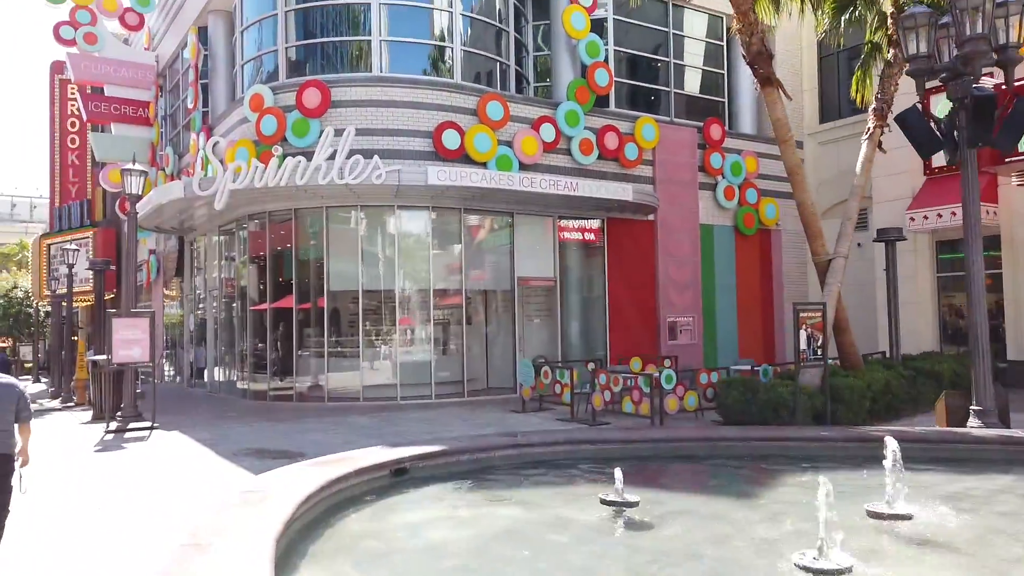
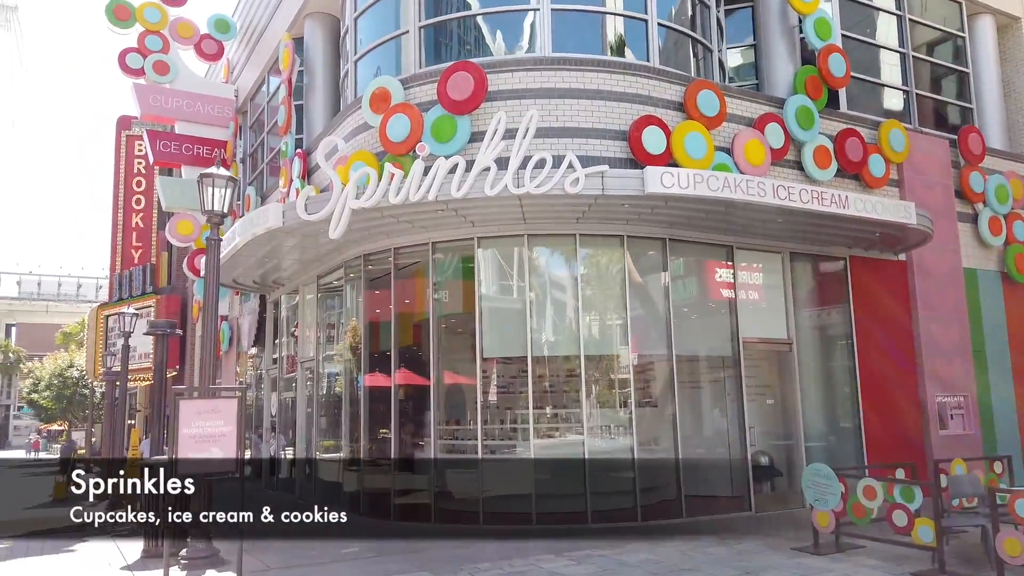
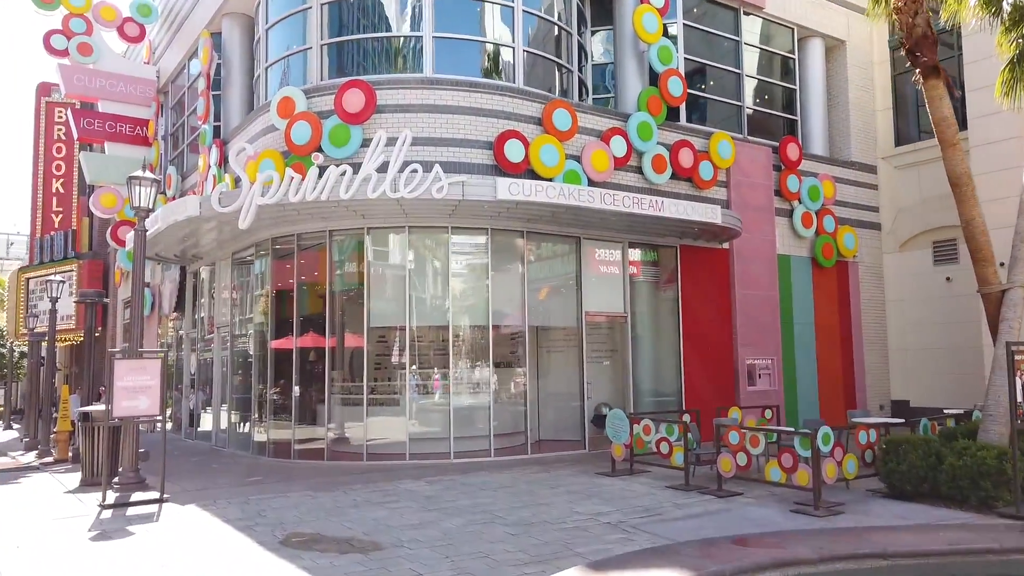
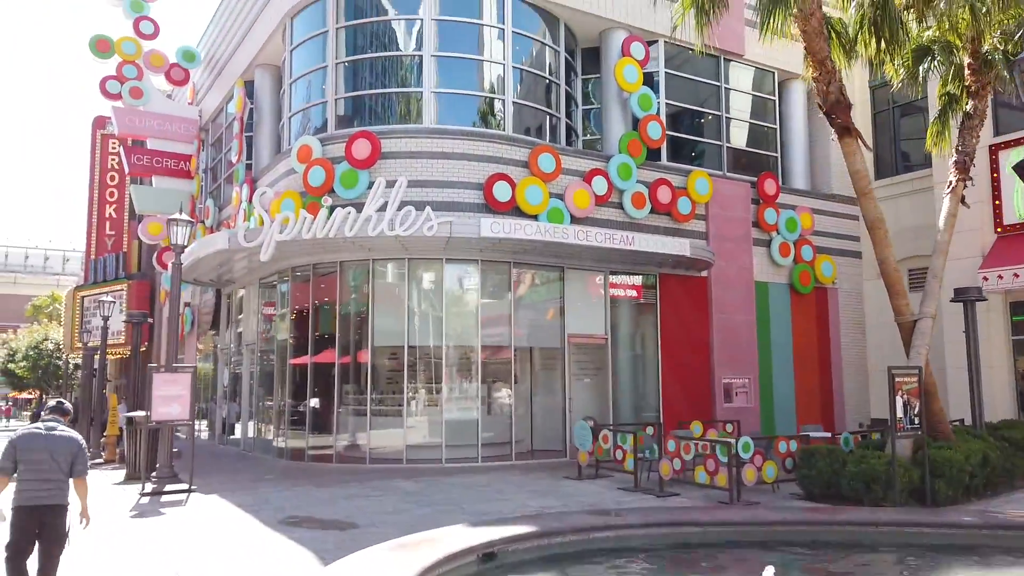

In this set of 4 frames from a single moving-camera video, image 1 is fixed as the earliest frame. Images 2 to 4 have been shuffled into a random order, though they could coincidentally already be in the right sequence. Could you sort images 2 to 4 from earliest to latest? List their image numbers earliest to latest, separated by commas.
4, 3, 2
